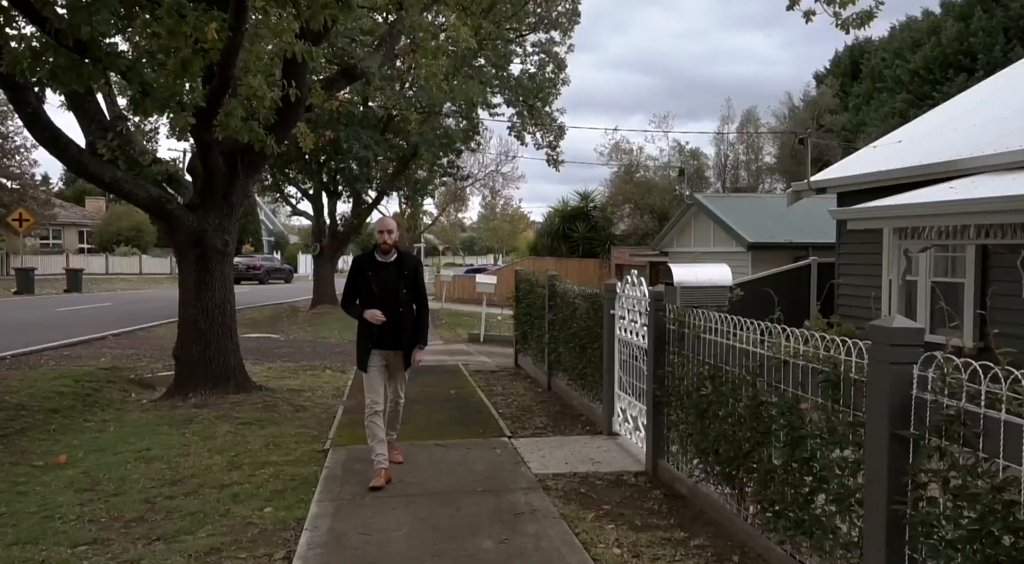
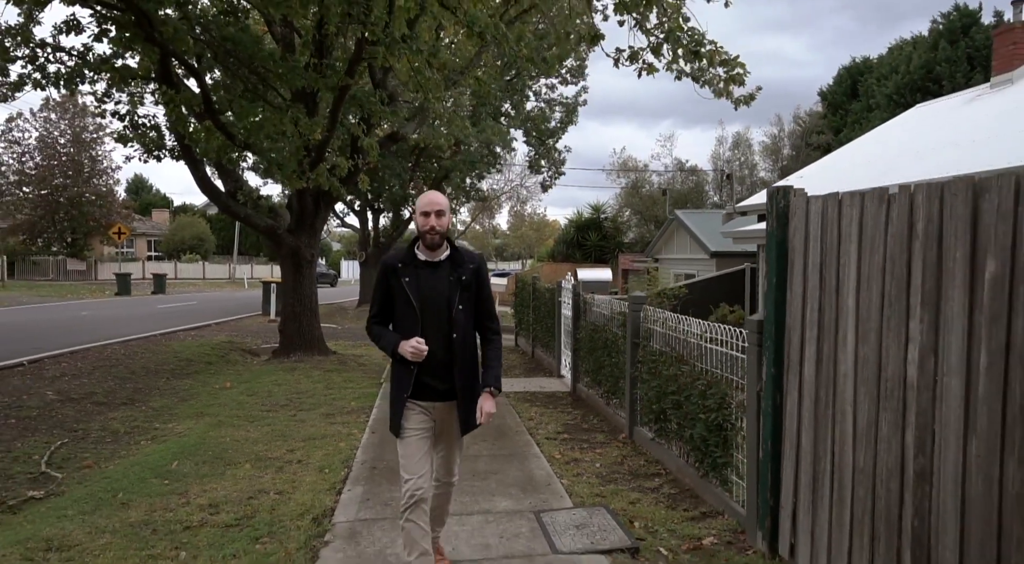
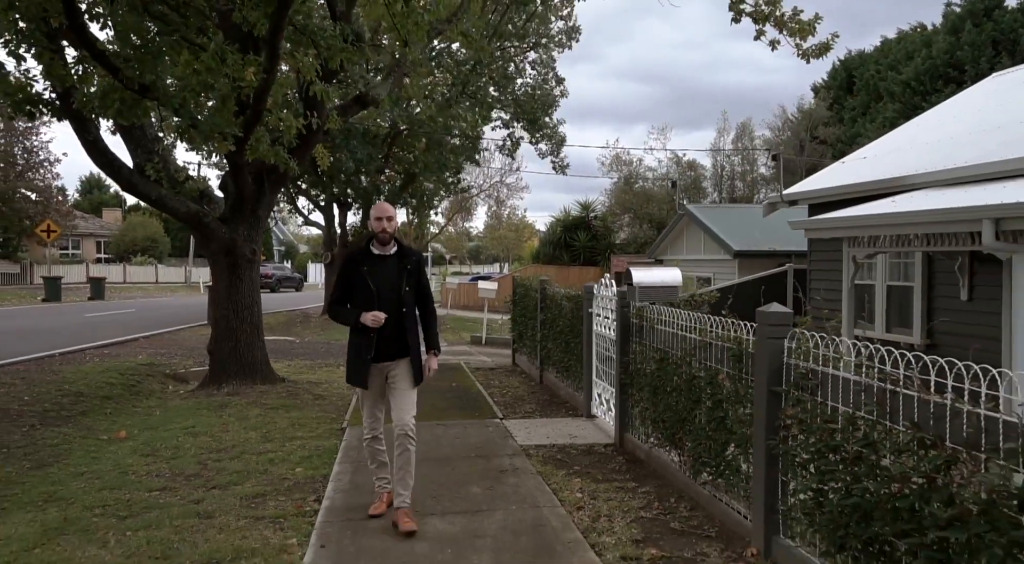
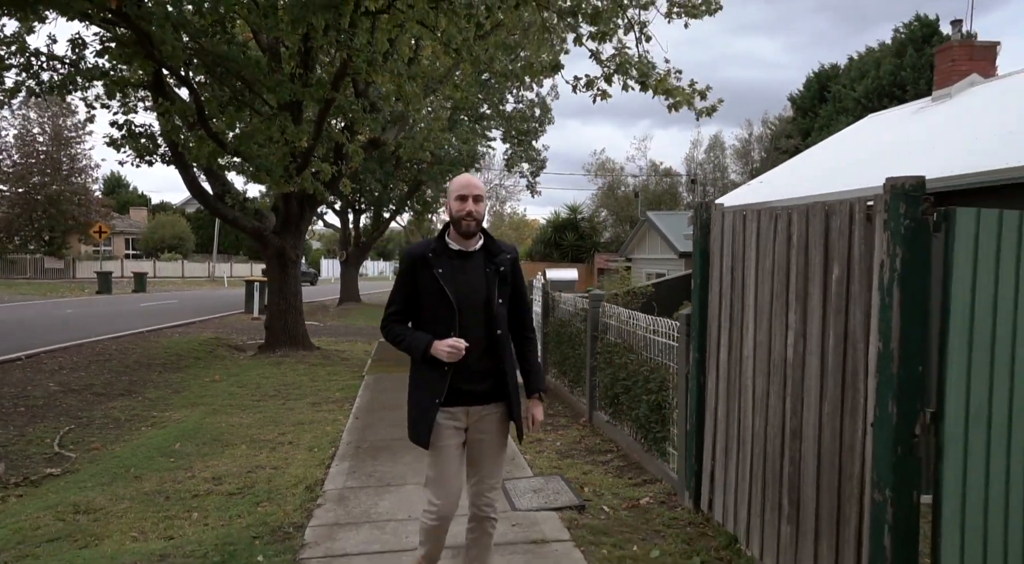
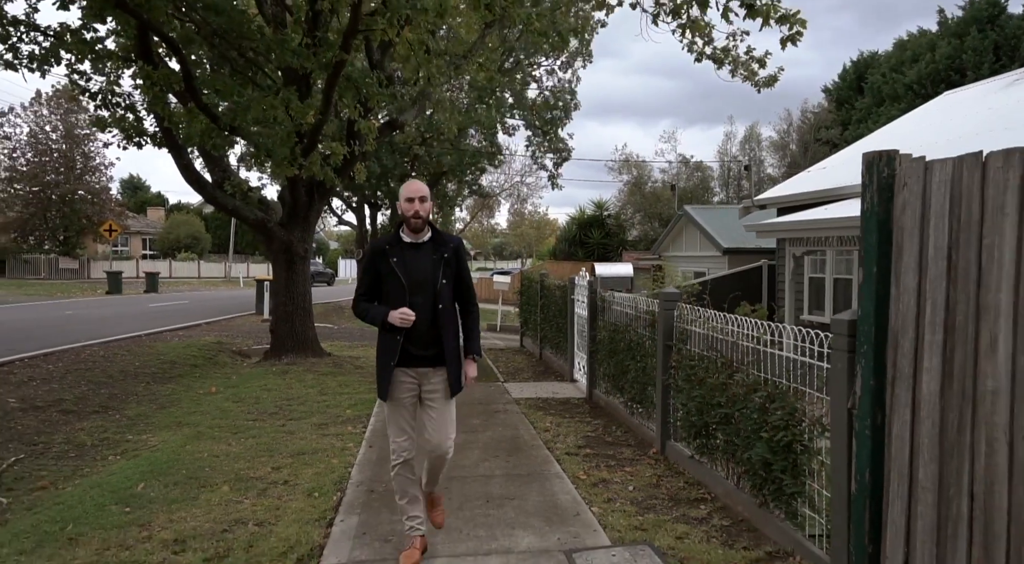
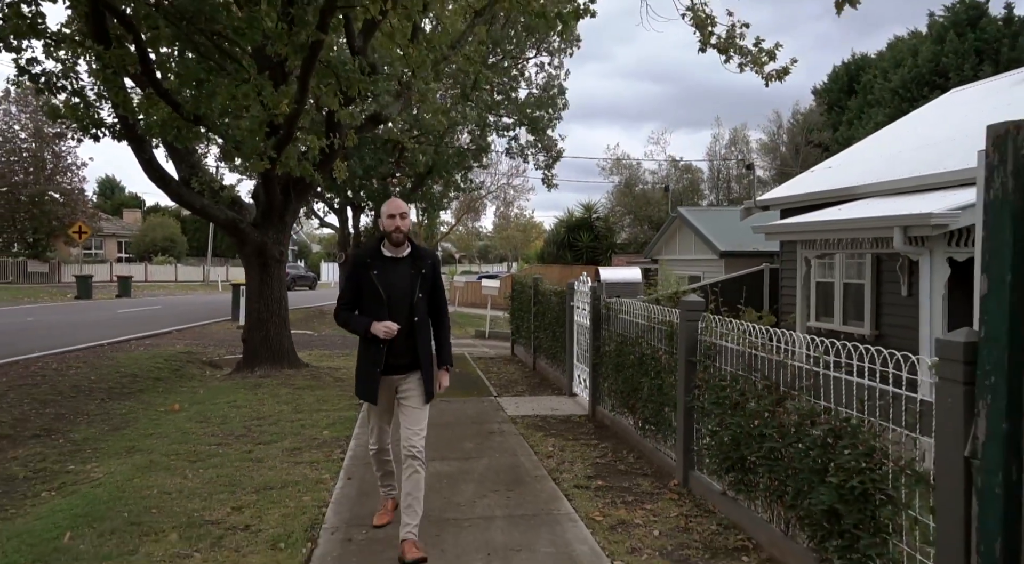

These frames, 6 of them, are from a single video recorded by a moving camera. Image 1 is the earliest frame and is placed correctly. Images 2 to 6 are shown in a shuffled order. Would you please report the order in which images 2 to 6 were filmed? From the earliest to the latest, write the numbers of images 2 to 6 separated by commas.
3, 6, 5, 2, 4
